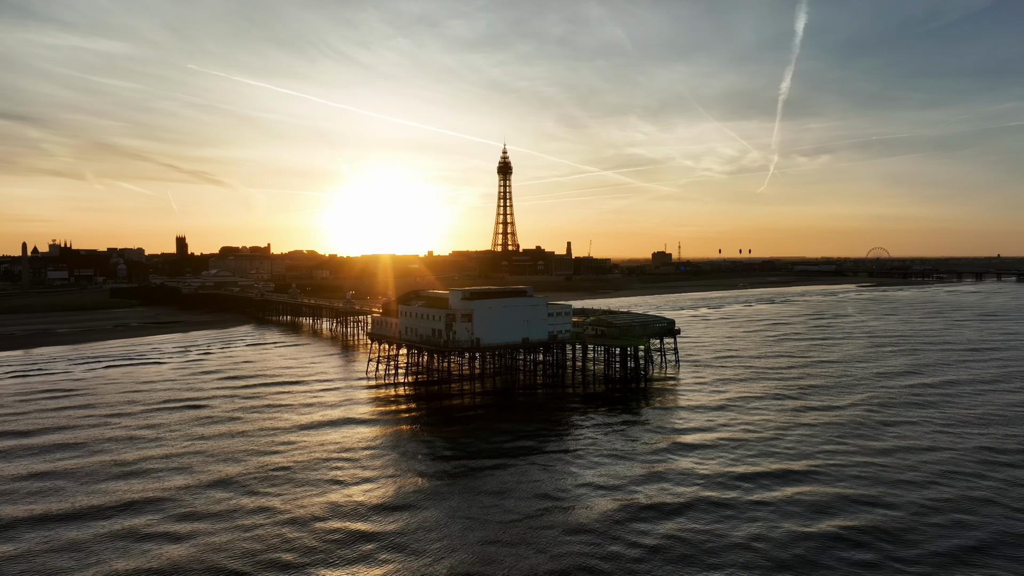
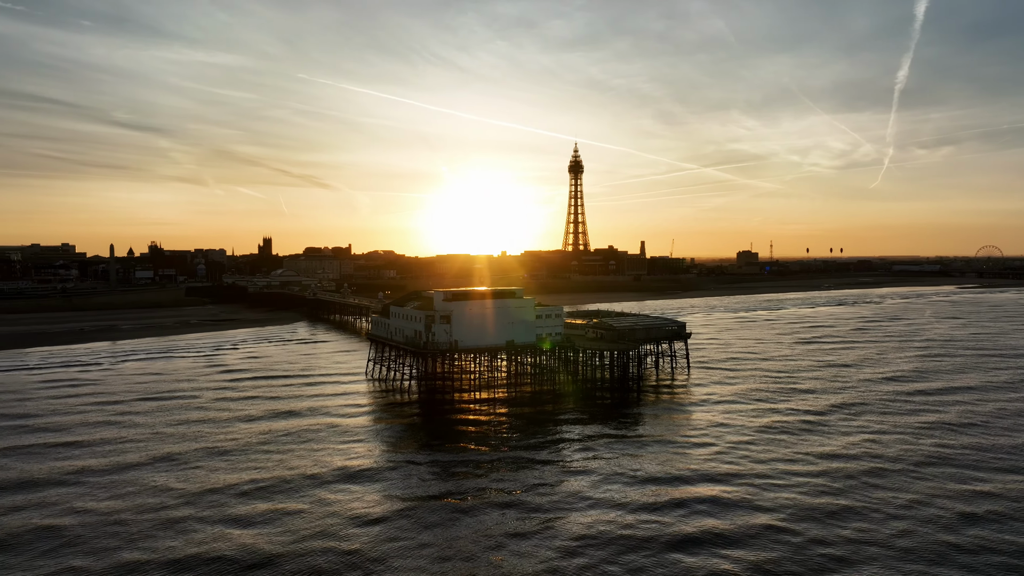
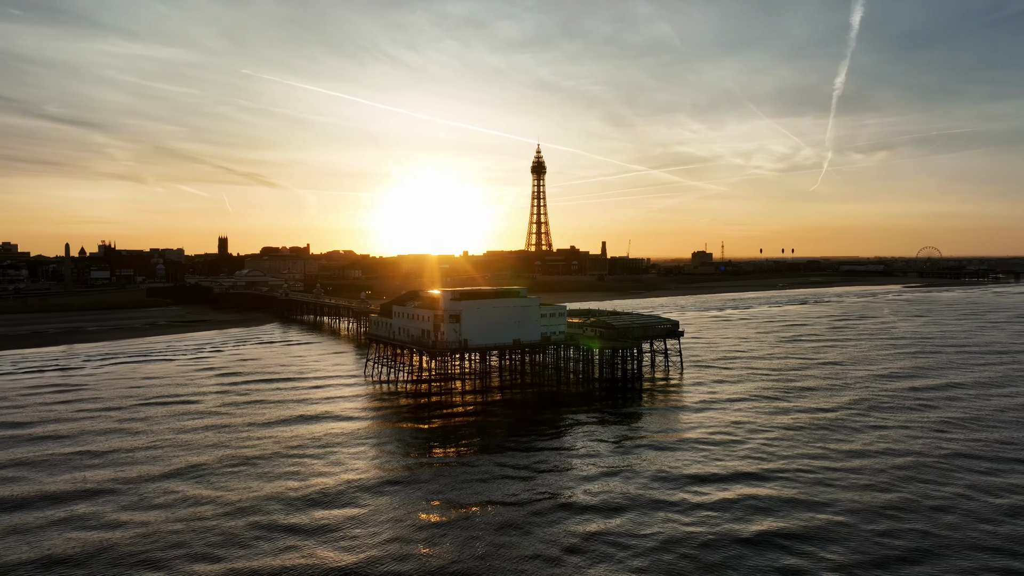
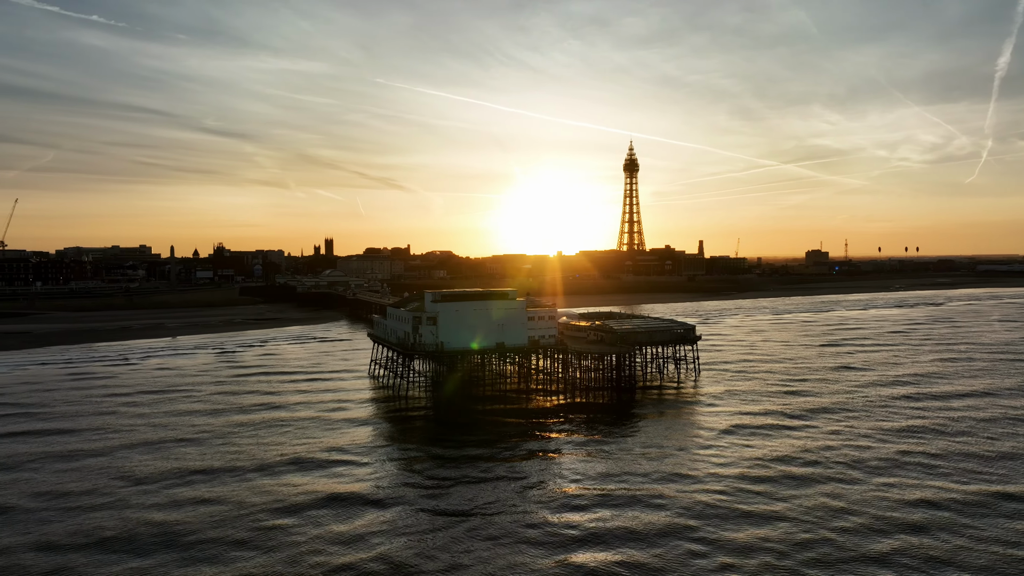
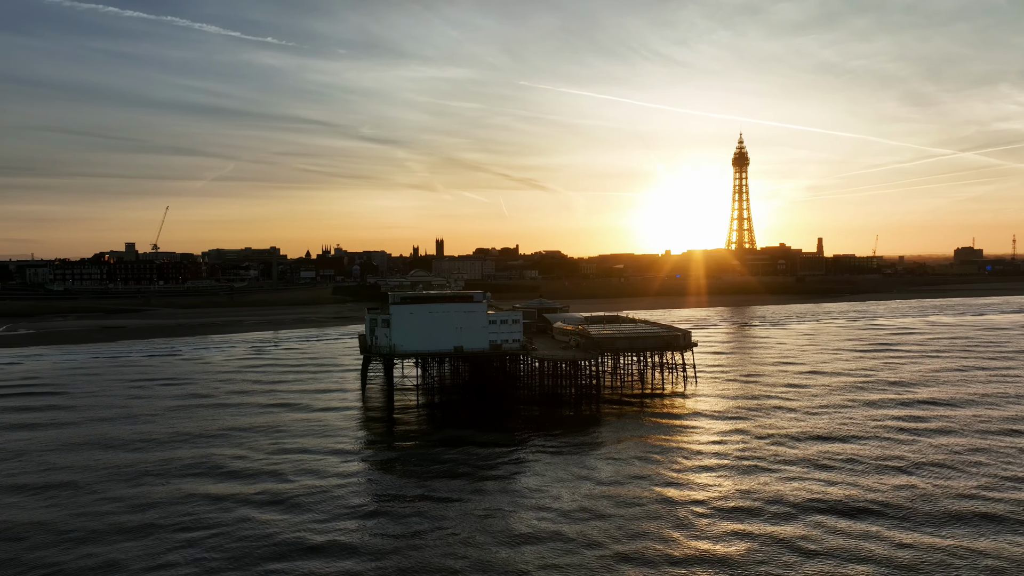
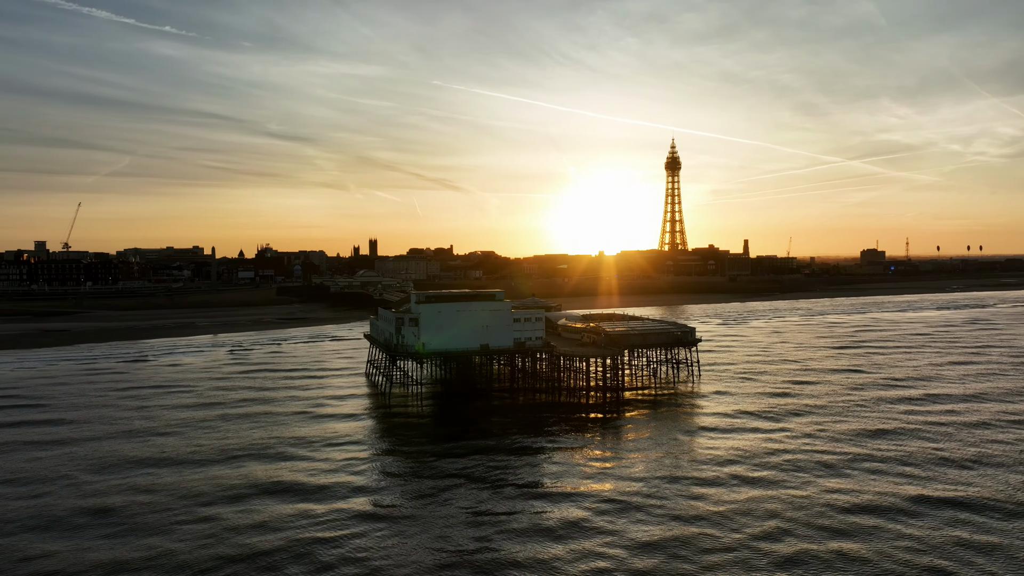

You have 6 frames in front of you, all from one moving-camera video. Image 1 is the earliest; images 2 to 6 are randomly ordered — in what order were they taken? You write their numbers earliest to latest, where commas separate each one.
3, 2, 4, 6, 5
